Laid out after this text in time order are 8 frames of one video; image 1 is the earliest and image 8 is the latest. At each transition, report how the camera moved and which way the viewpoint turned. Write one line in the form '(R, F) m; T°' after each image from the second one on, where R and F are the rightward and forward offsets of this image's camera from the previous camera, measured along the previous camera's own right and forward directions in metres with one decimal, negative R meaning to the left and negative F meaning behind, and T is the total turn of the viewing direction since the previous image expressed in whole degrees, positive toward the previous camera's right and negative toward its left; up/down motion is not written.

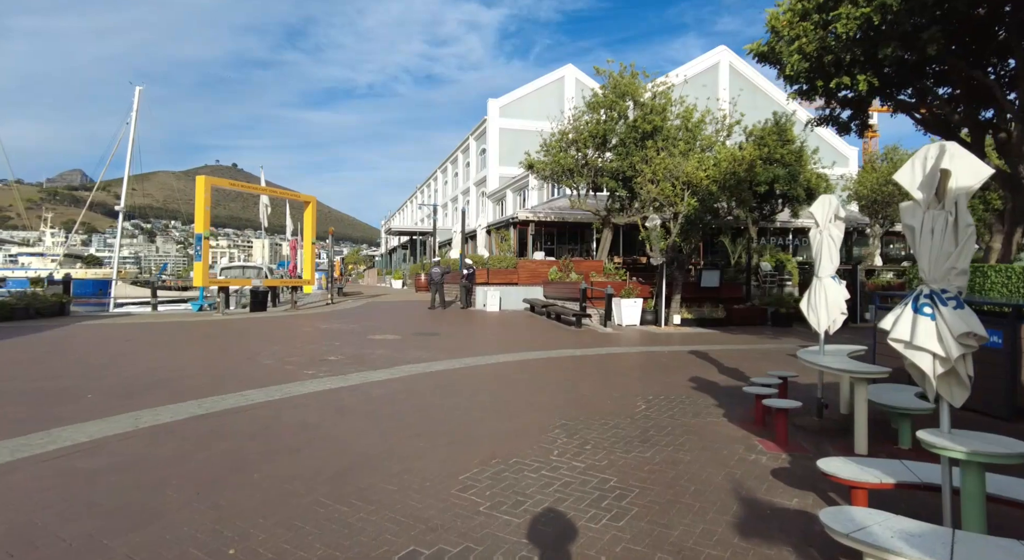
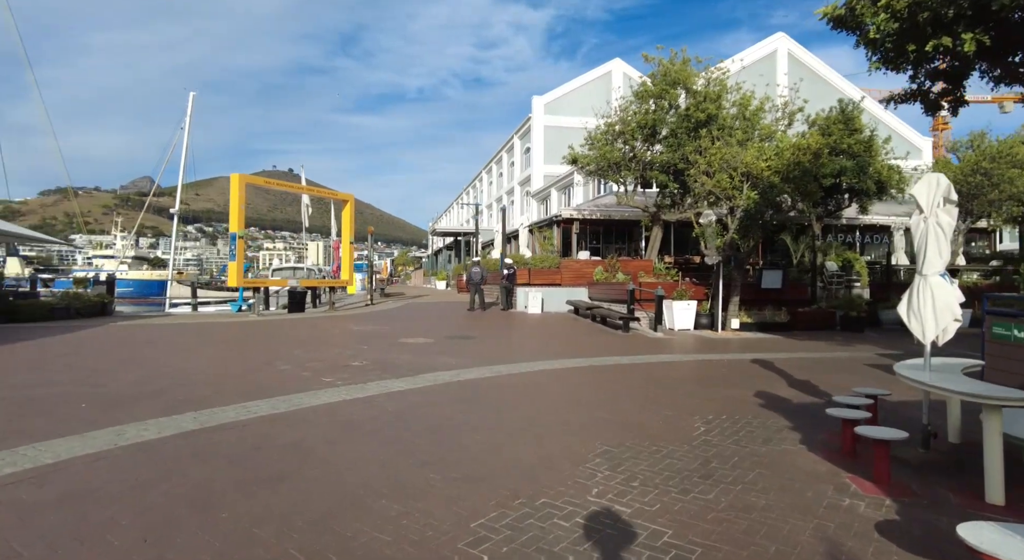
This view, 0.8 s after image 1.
(+0.1, +0.9) m; -5°
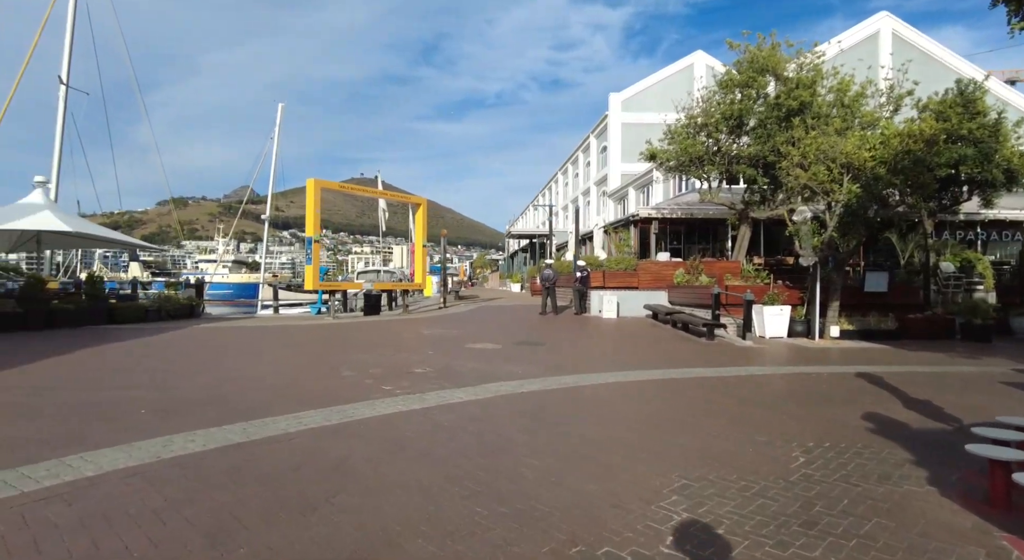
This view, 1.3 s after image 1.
(+0.1, +0.6) m; -8°
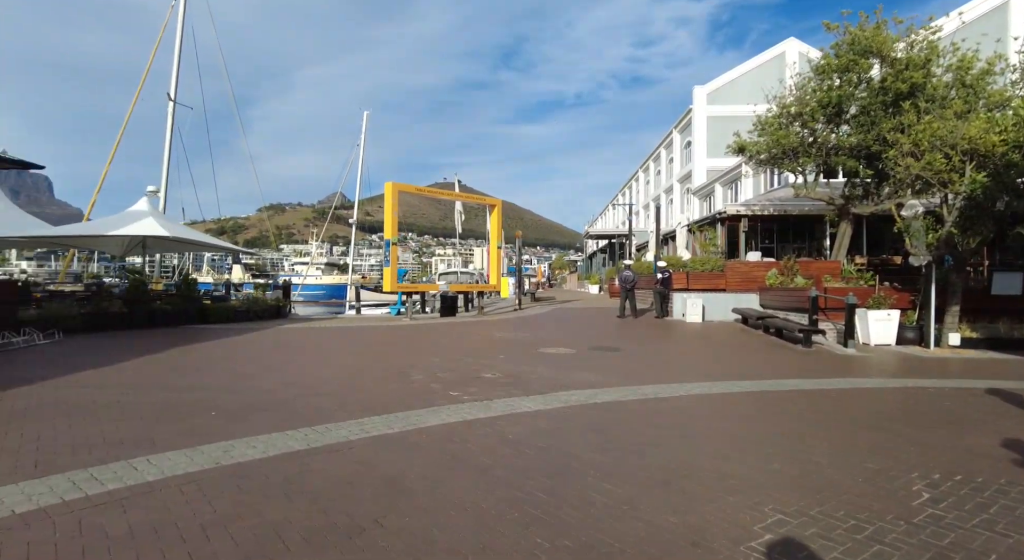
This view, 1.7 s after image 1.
(+0.1, +0.4) m; -8°
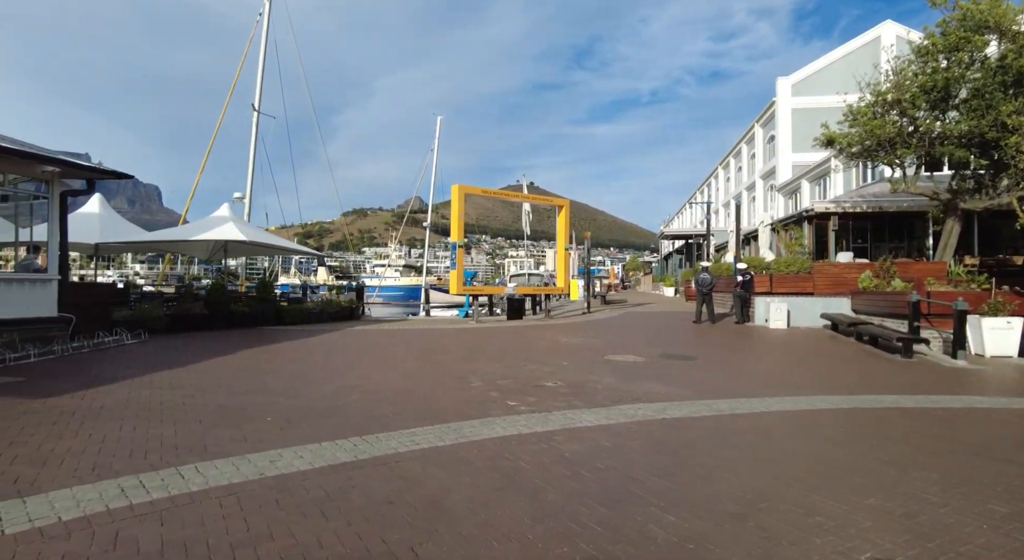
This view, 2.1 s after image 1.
(+0.1, +0.4) m; -7°
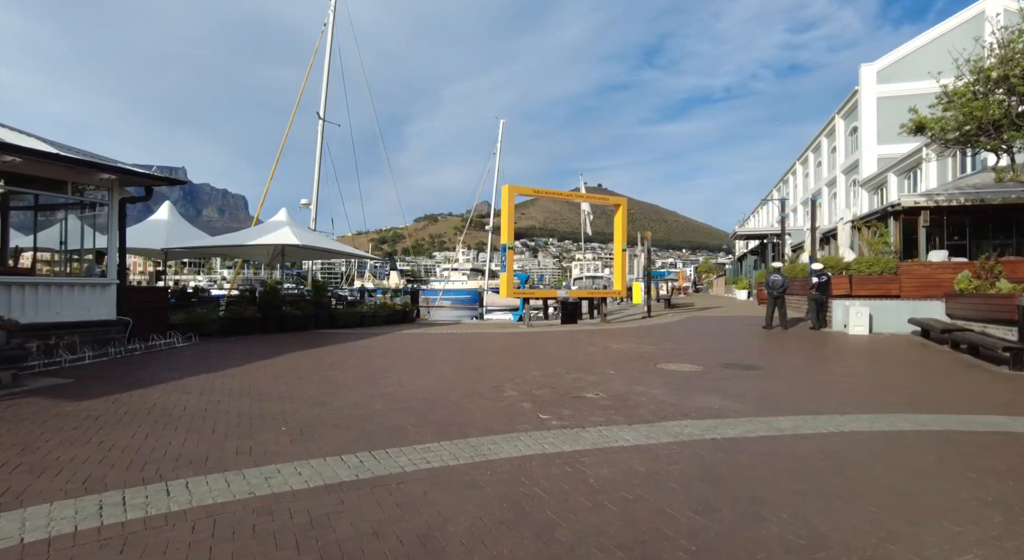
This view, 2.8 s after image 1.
(+0.4, +0.6) m; -7°
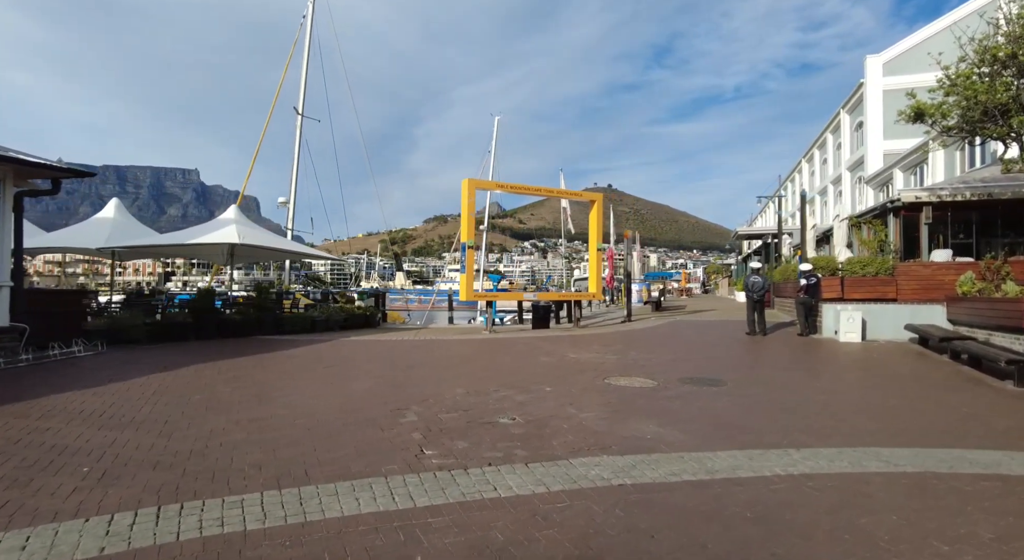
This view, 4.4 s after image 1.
(+1.2, +1.2) m; -1°
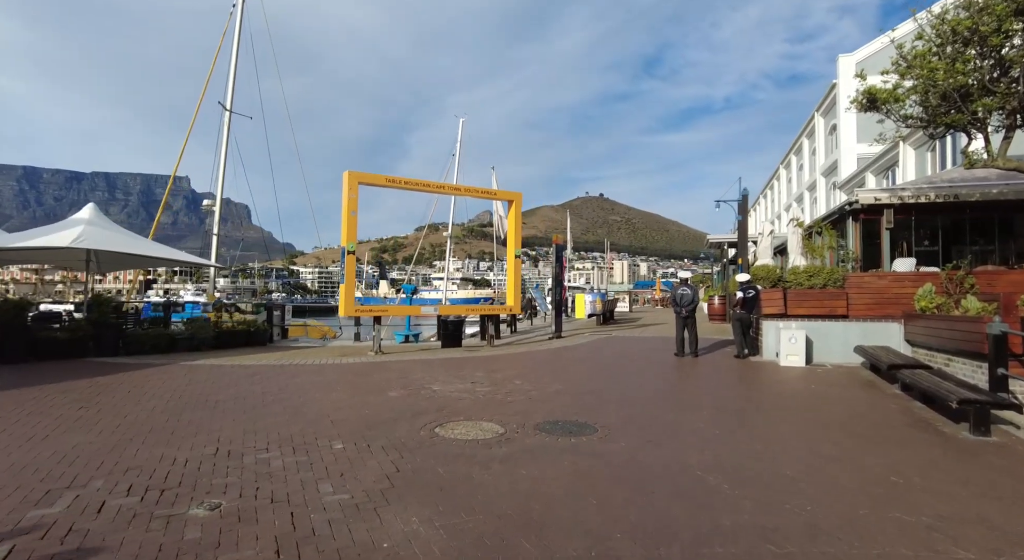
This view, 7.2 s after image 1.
(+2.2, +2.0) m; +1°
